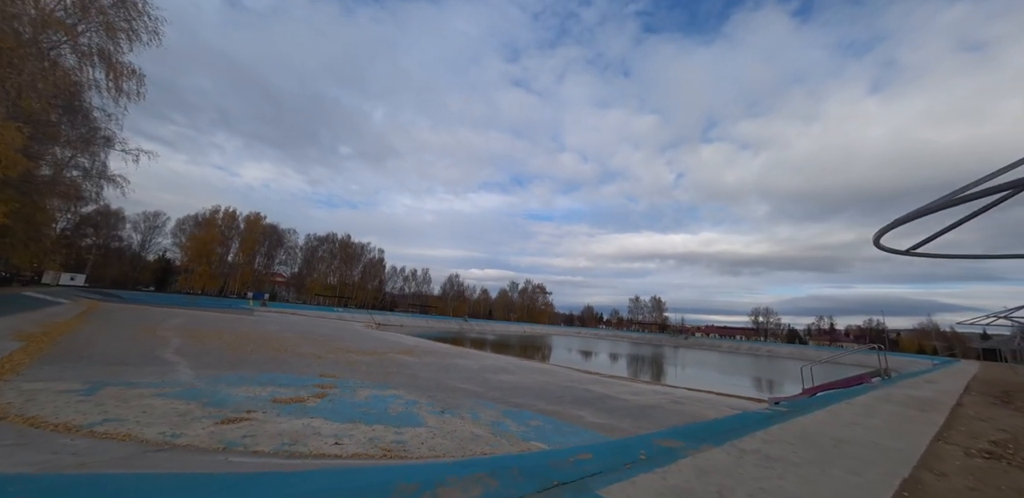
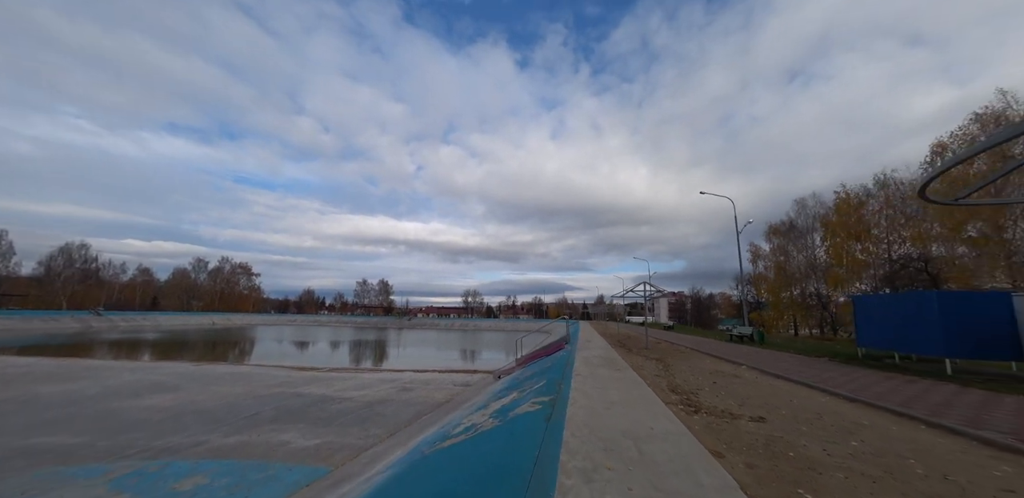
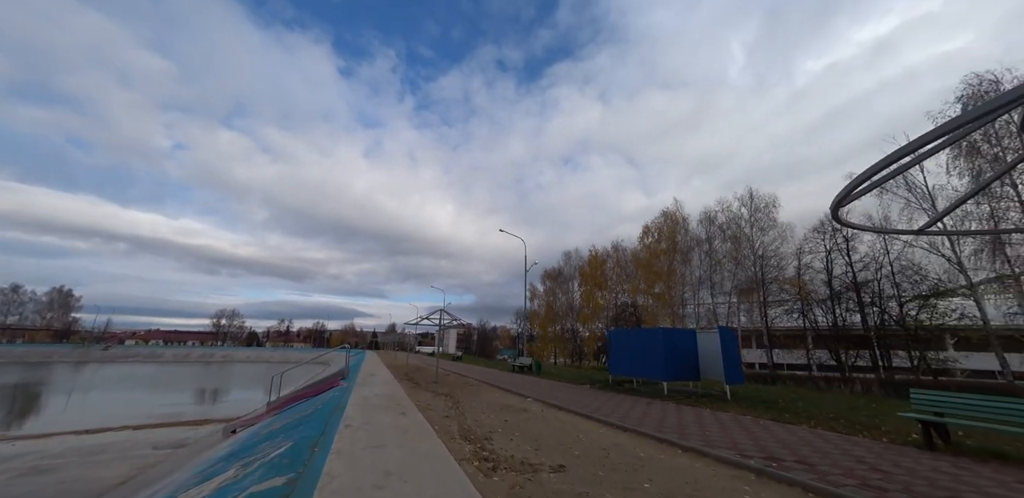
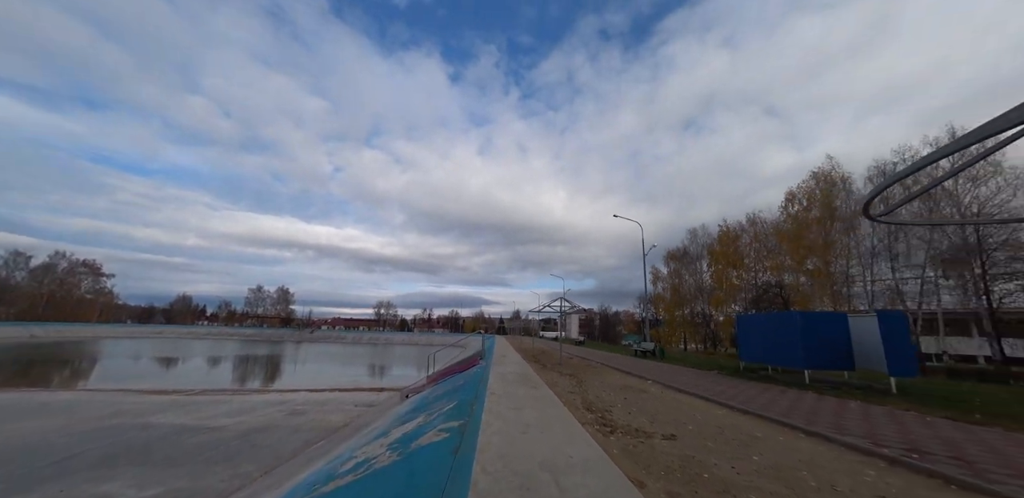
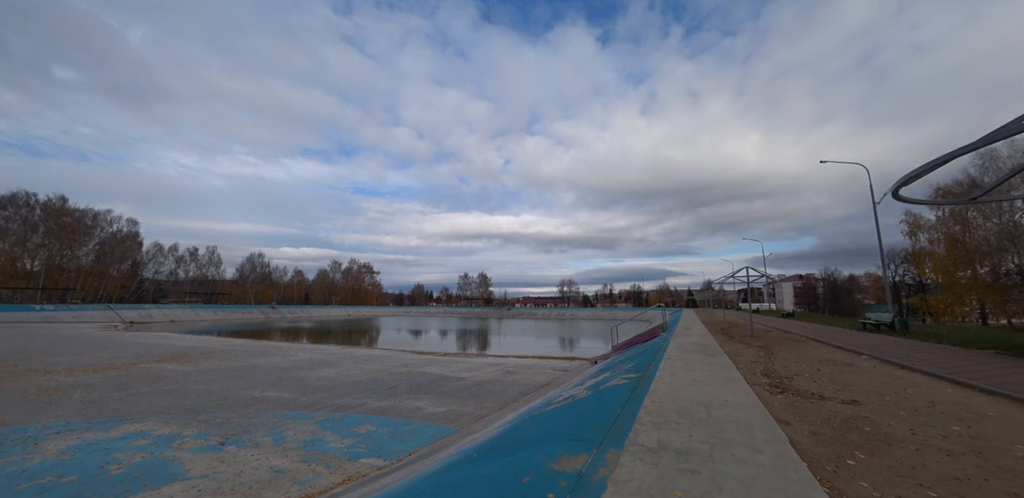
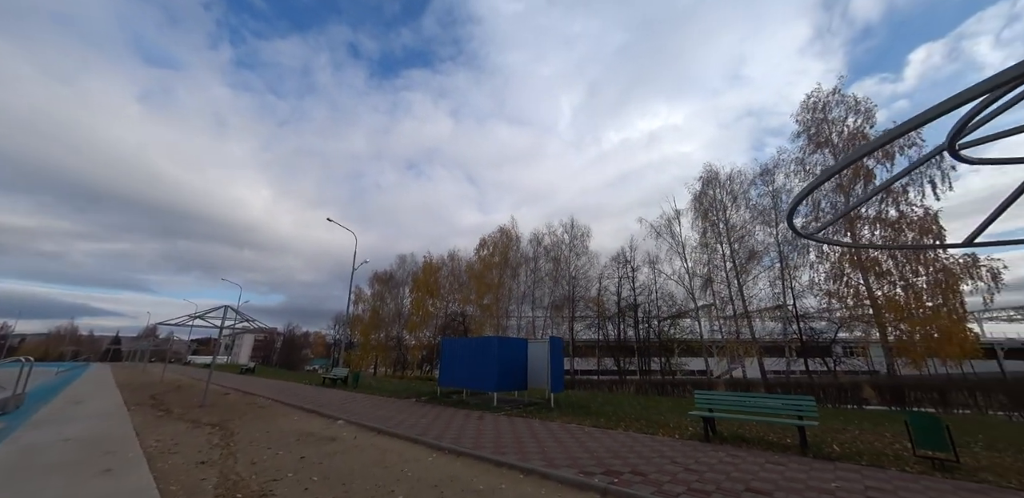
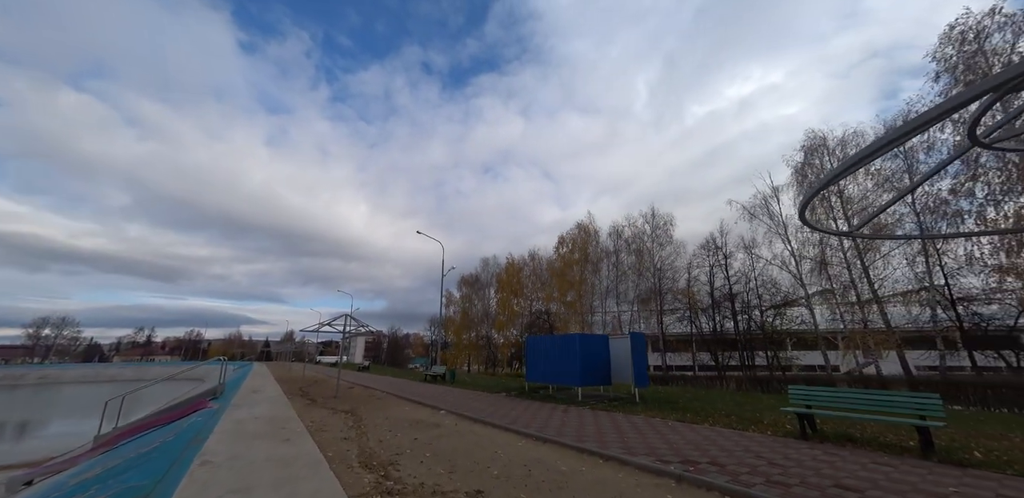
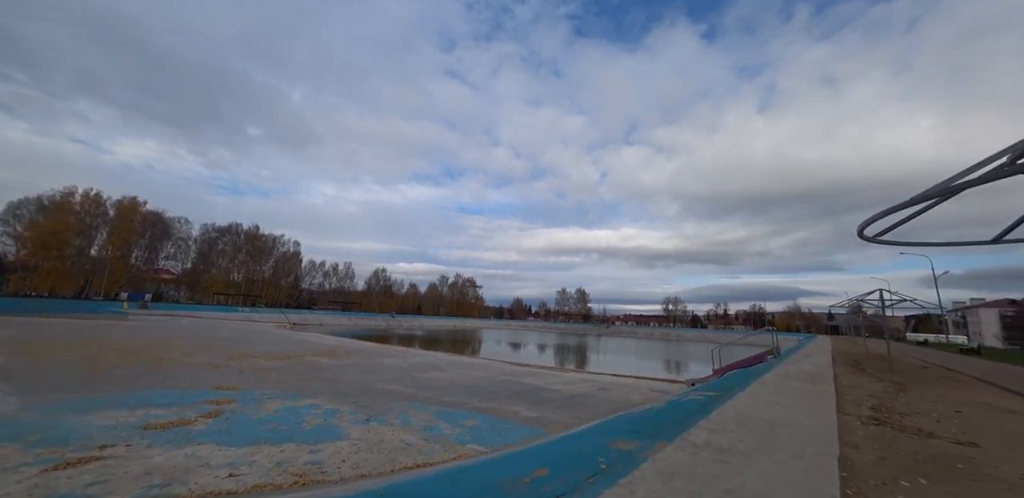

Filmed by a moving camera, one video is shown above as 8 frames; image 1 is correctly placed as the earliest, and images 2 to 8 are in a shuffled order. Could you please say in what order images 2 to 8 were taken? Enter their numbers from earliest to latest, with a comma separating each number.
8, 5, 2, 4, 3, 7, 6
